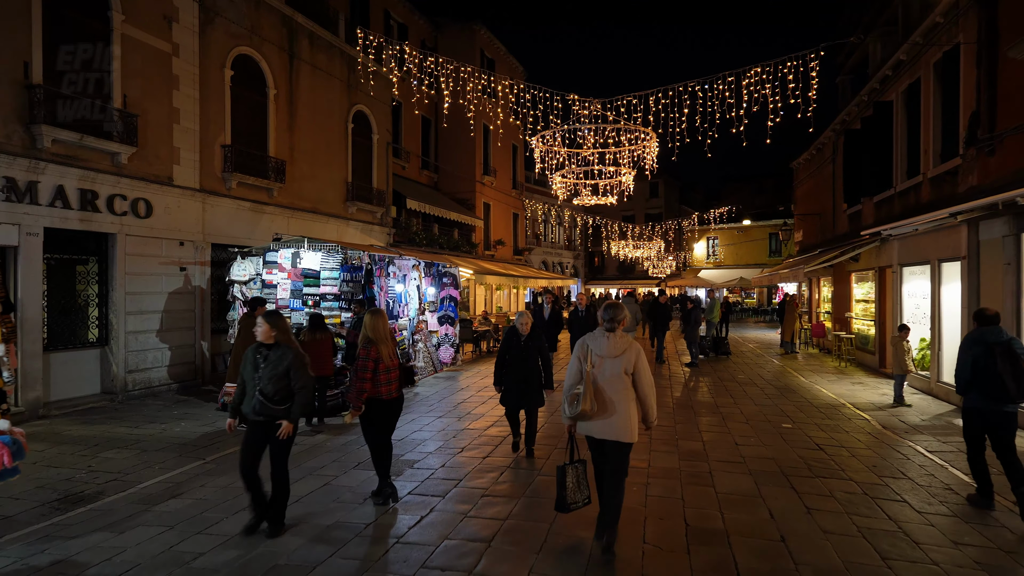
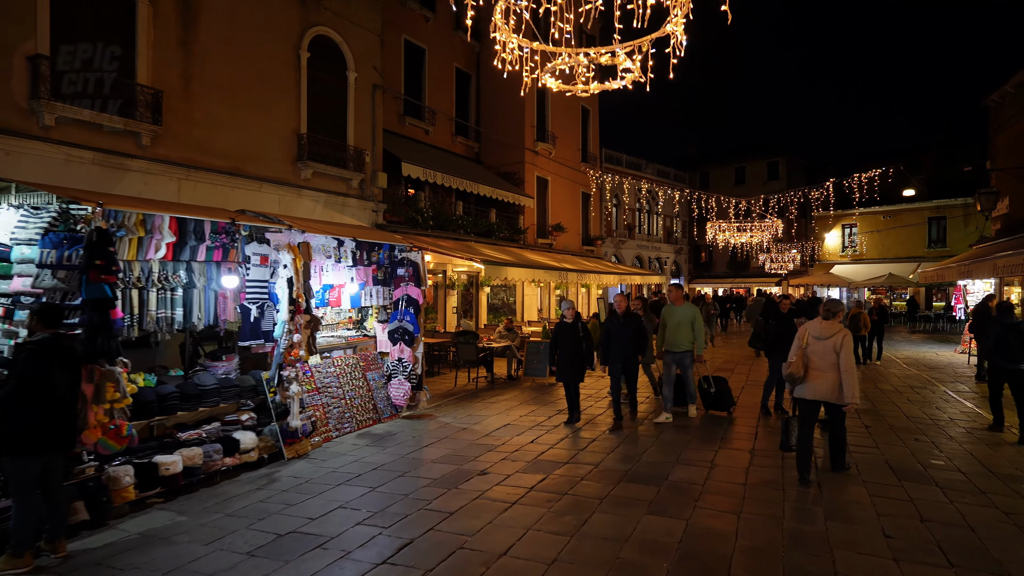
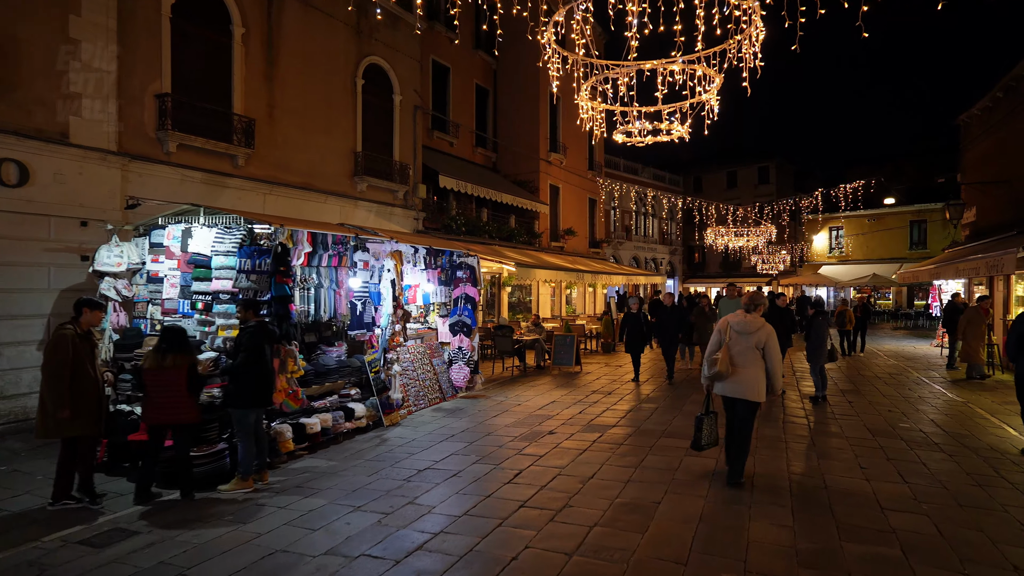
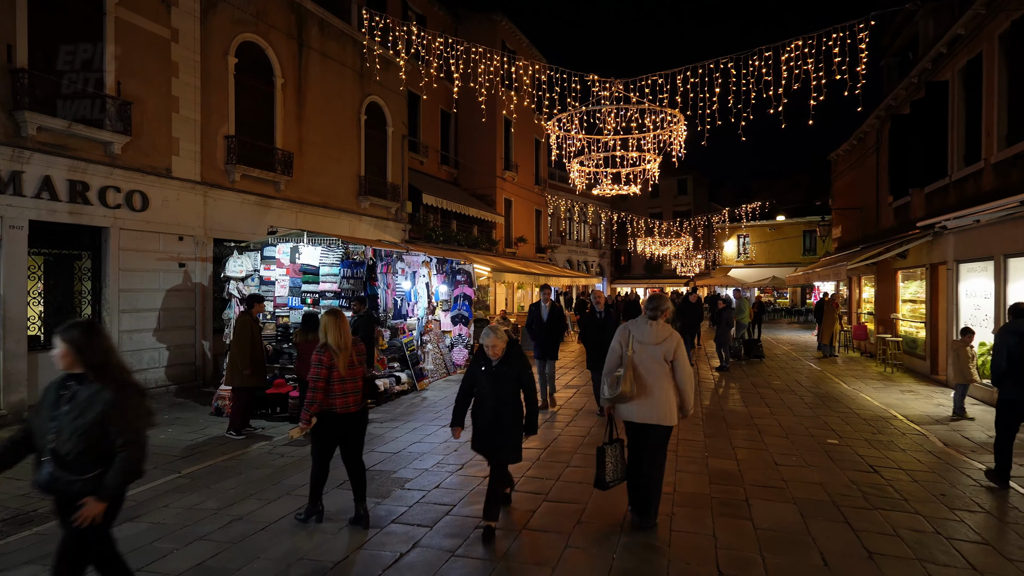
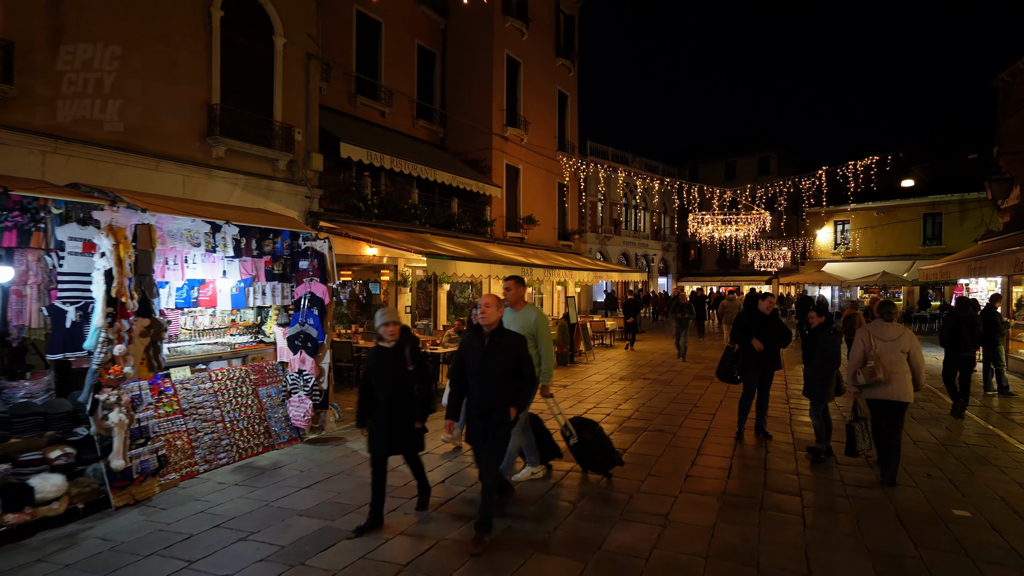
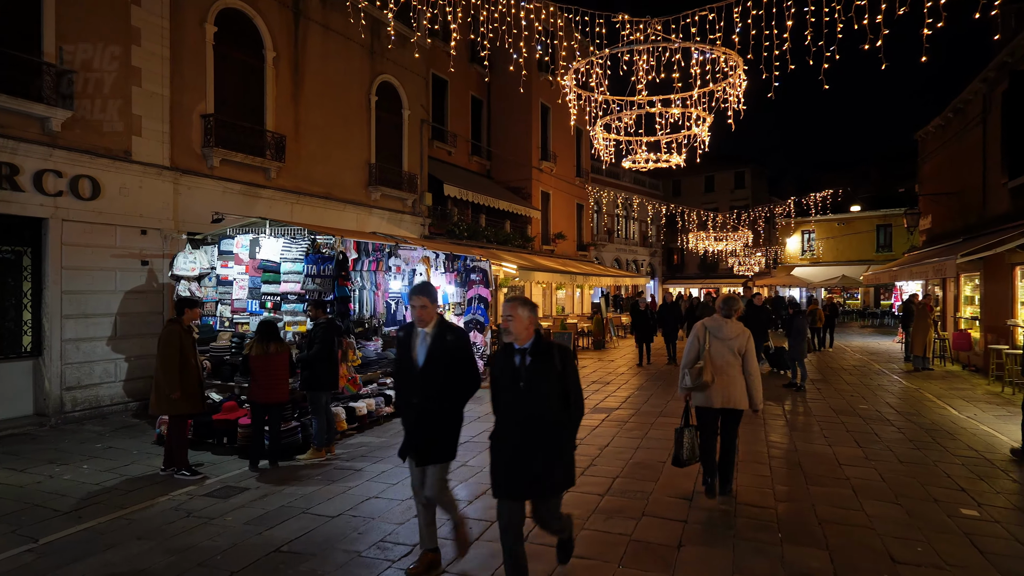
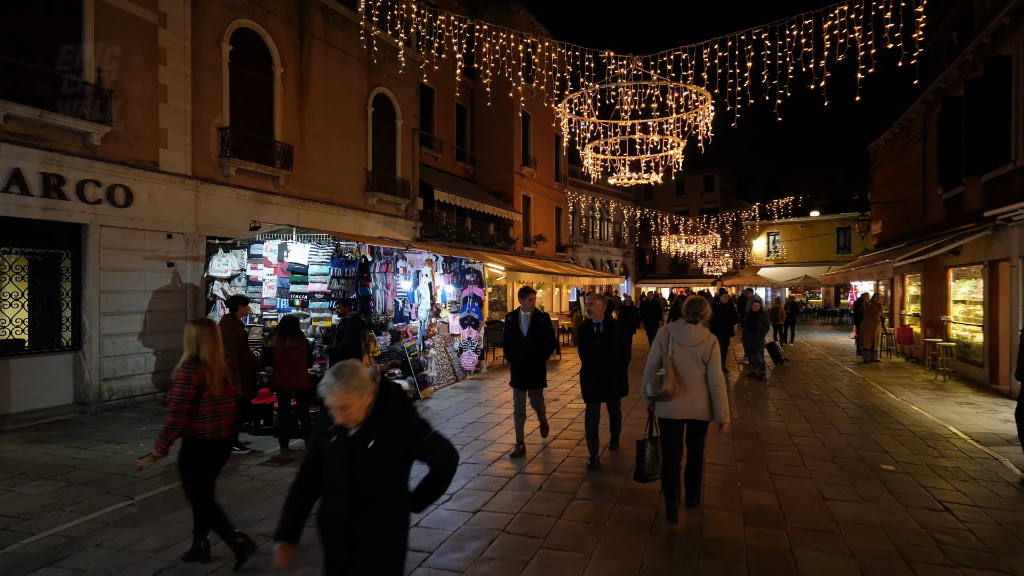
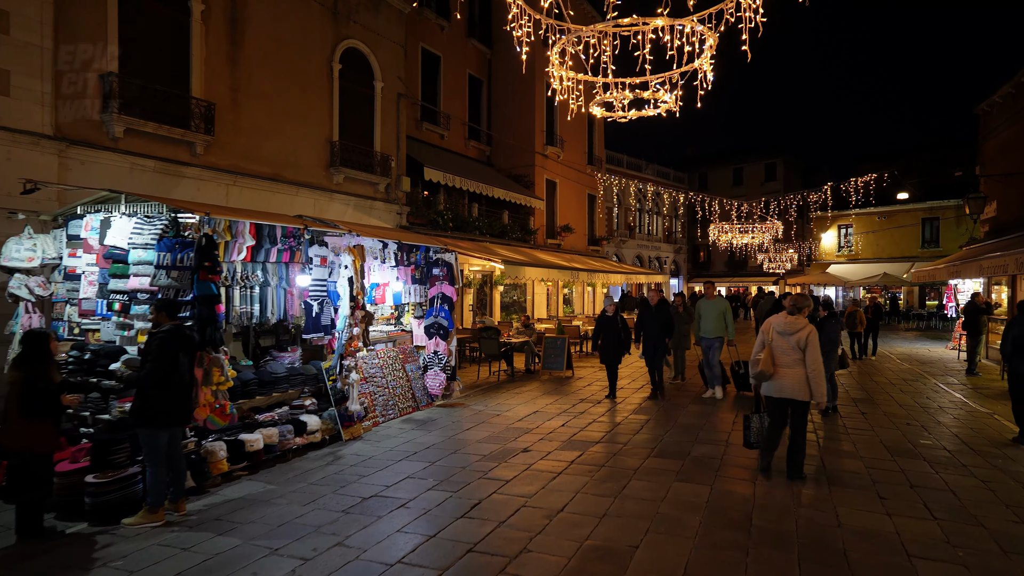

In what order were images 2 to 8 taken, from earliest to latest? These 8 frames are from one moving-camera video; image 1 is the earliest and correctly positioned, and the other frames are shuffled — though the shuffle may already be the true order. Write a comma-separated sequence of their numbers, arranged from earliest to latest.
4, 7, 6, 3, 8, 2, 5
